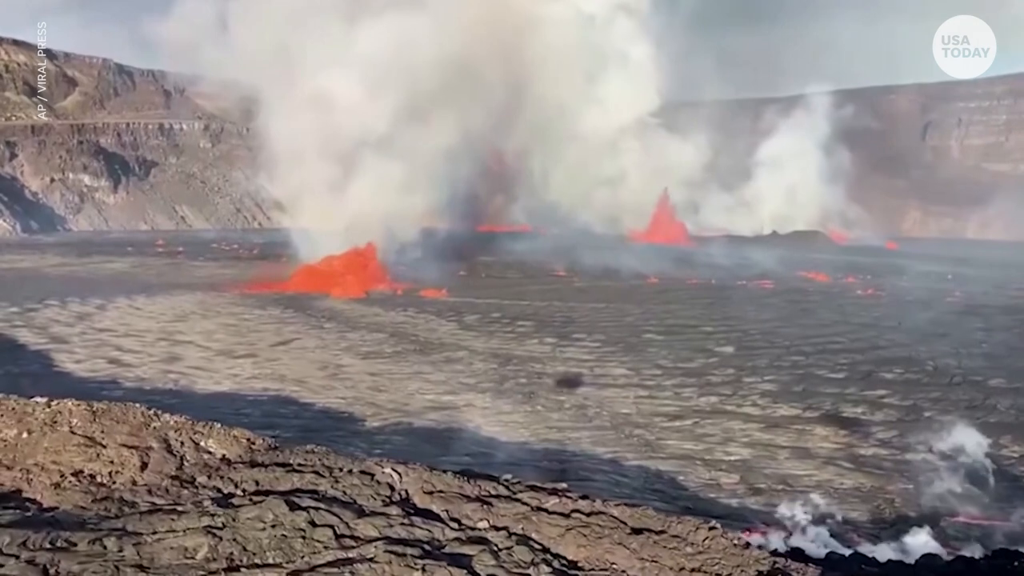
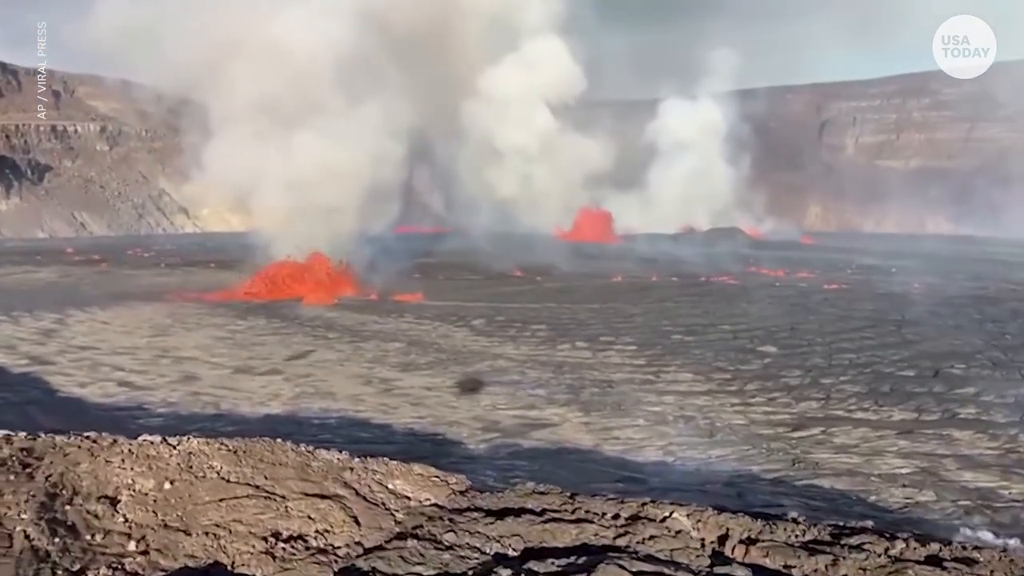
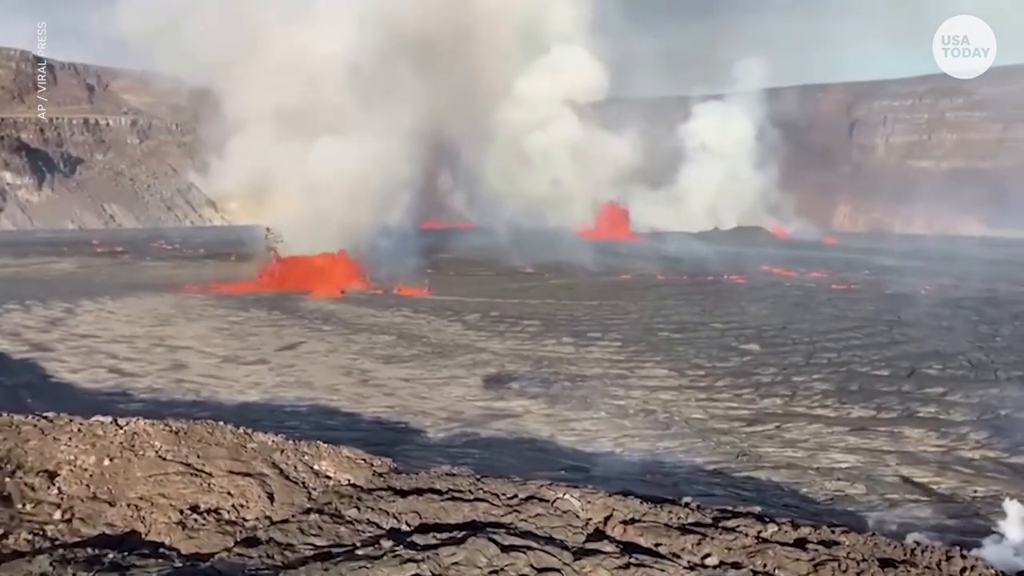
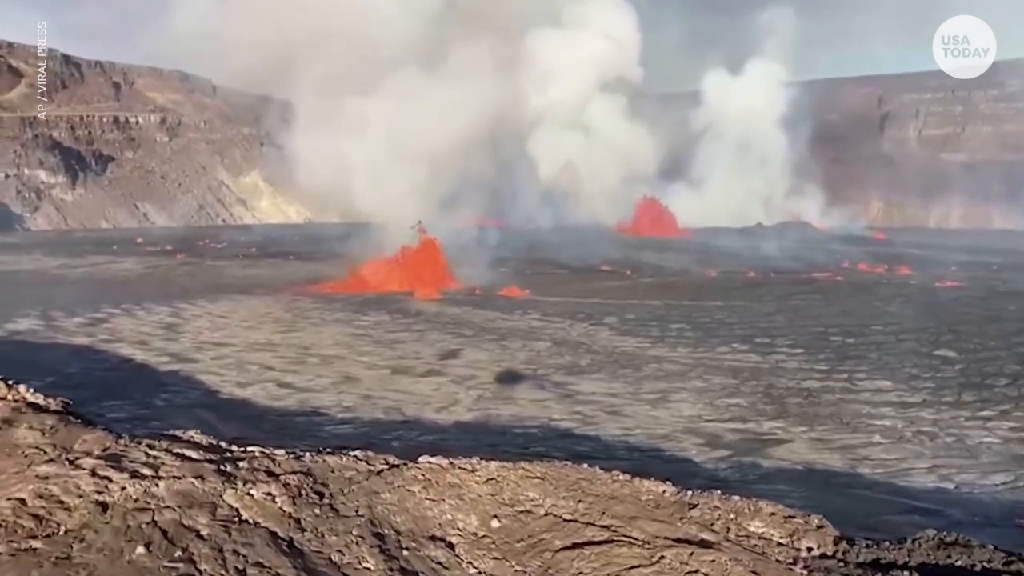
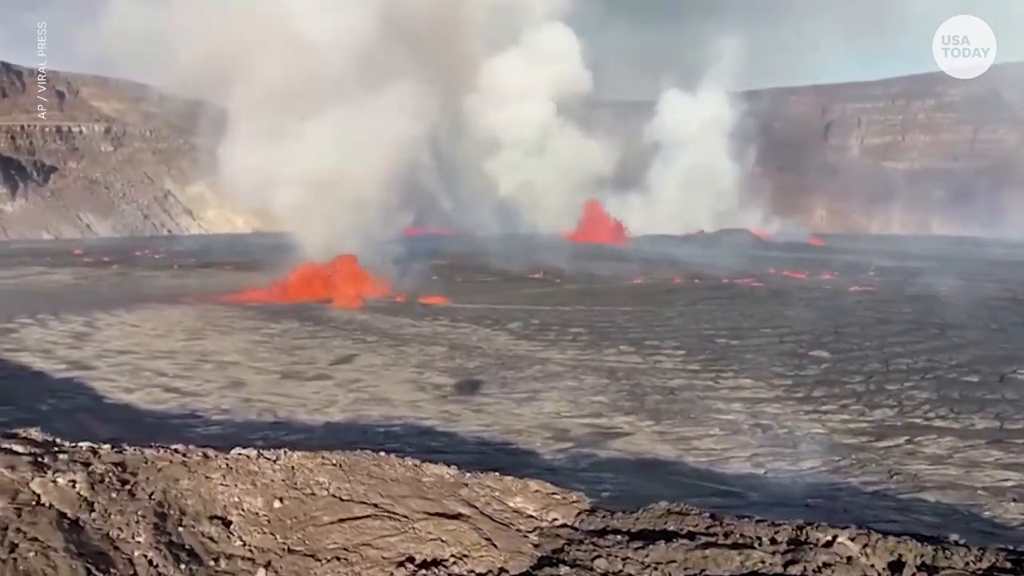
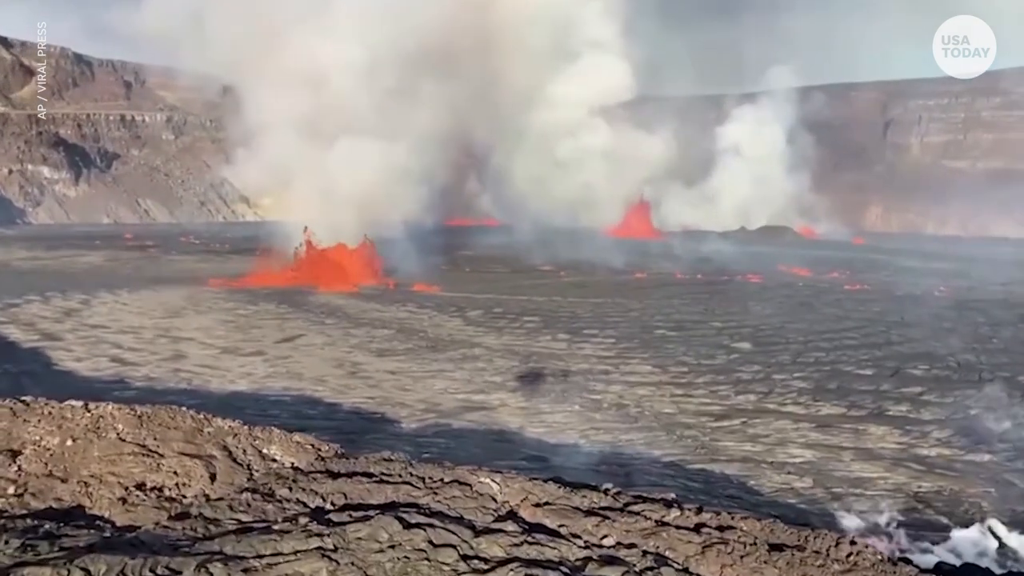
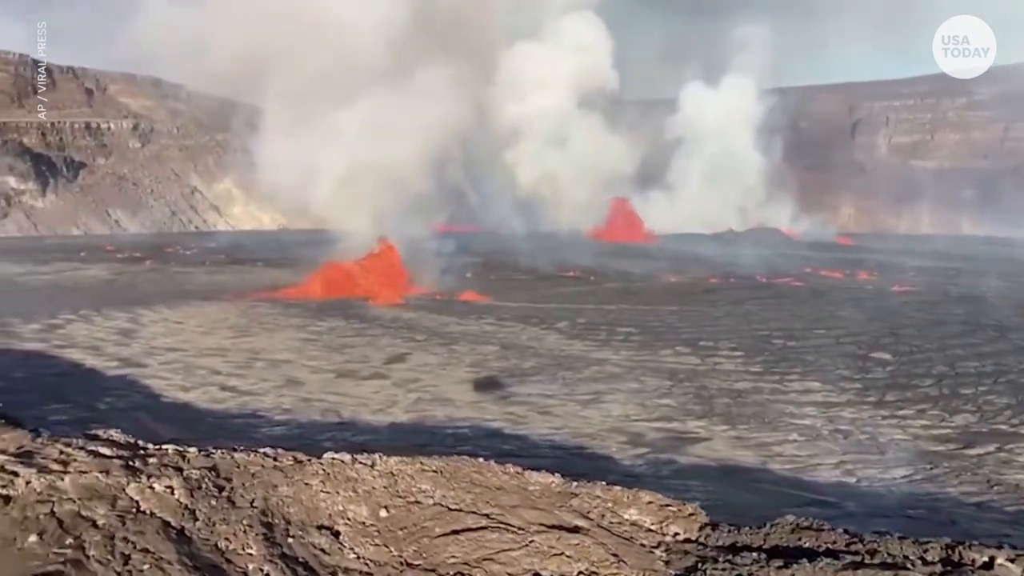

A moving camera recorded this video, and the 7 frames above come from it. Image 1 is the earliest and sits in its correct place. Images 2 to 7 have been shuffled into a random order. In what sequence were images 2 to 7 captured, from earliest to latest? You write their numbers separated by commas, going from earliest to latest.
6, 3, 2, 5, 7, 4
